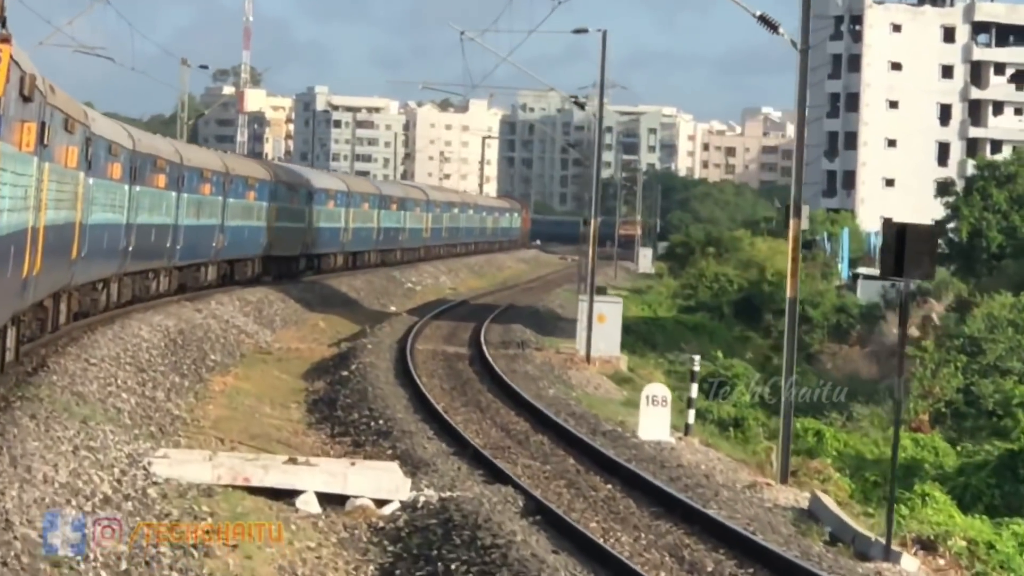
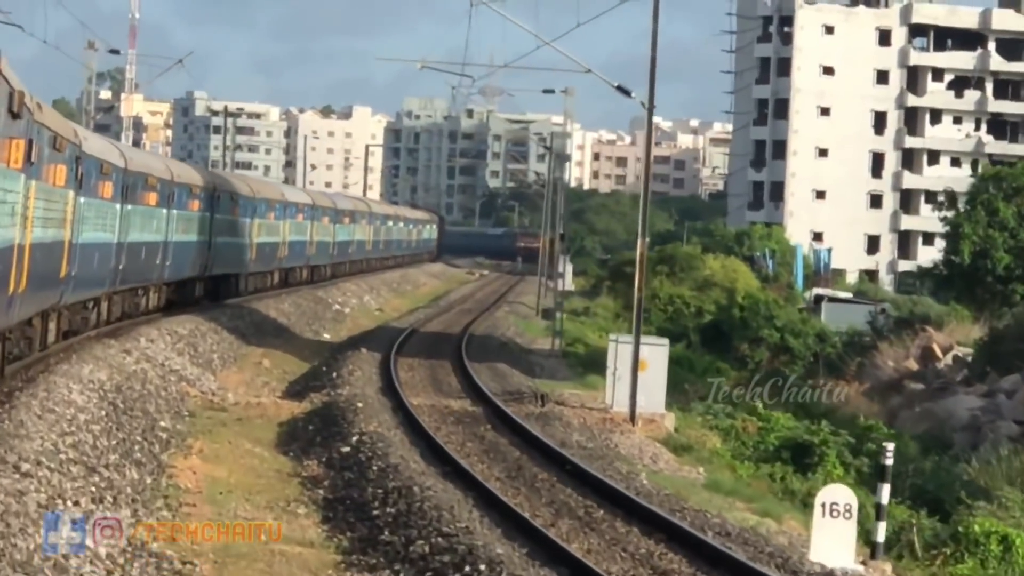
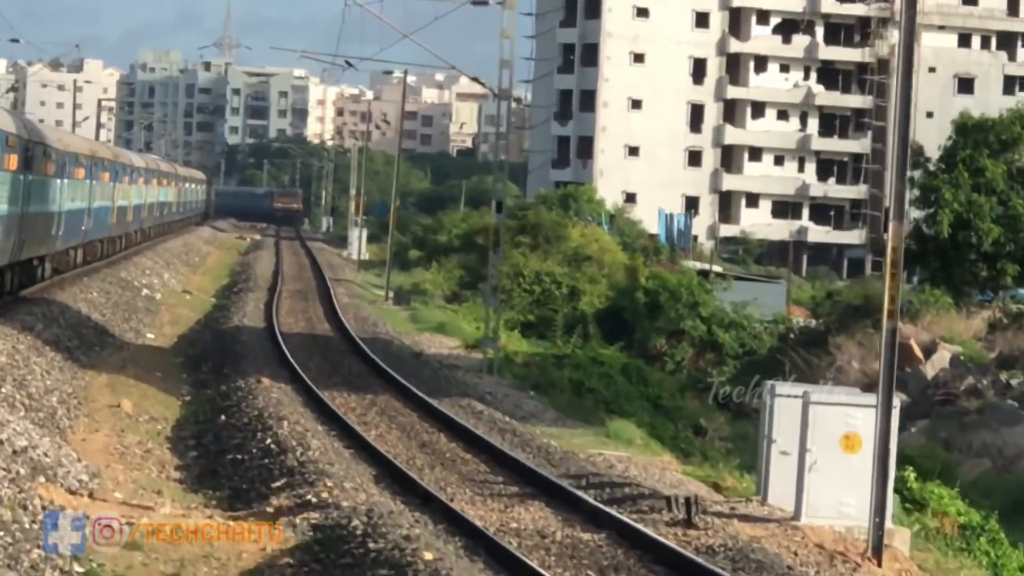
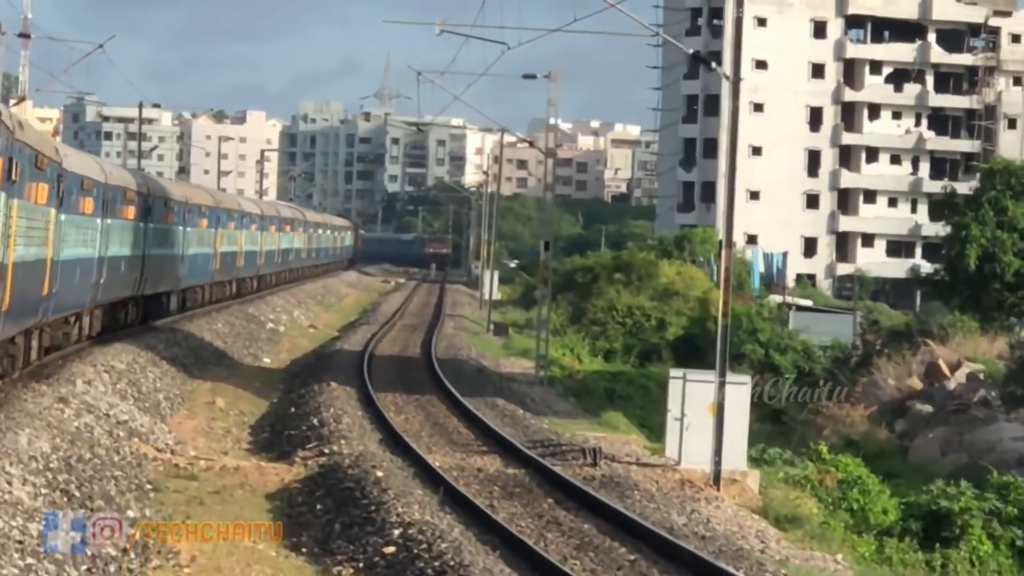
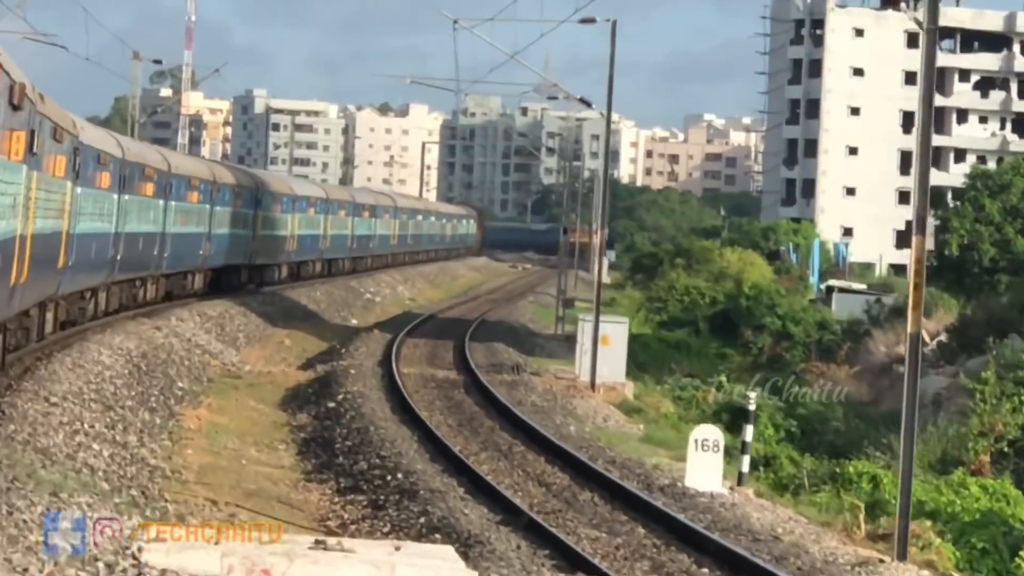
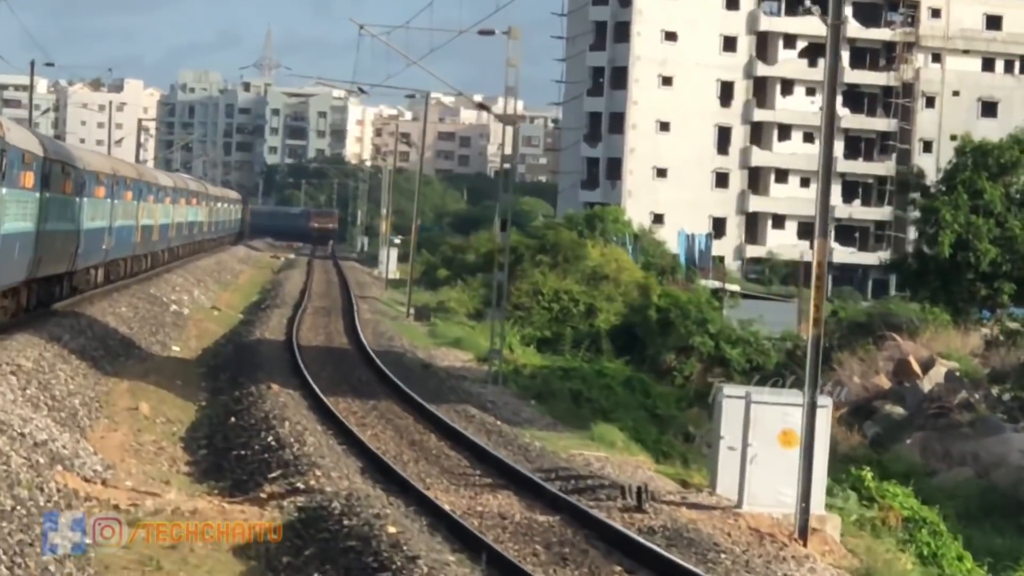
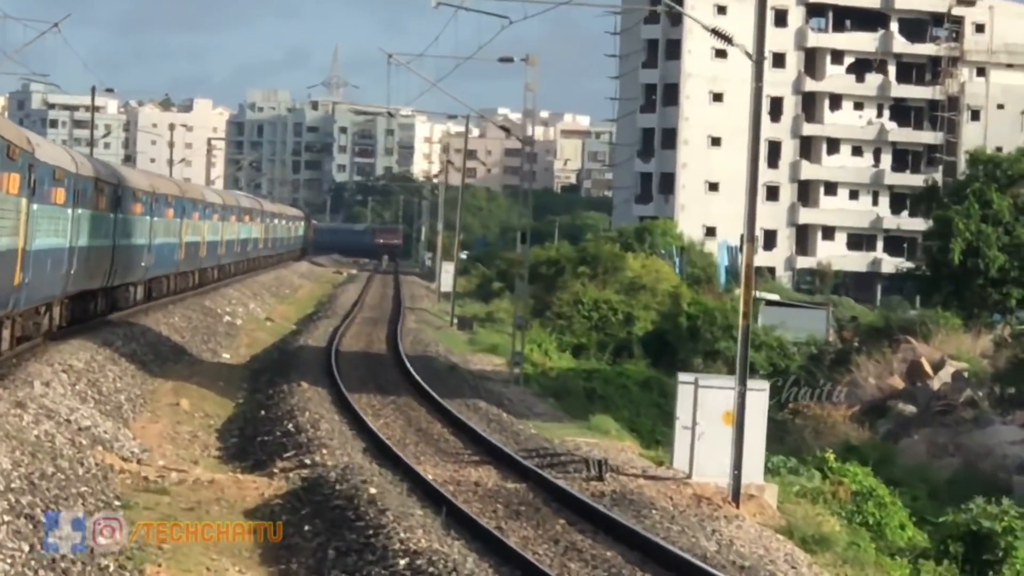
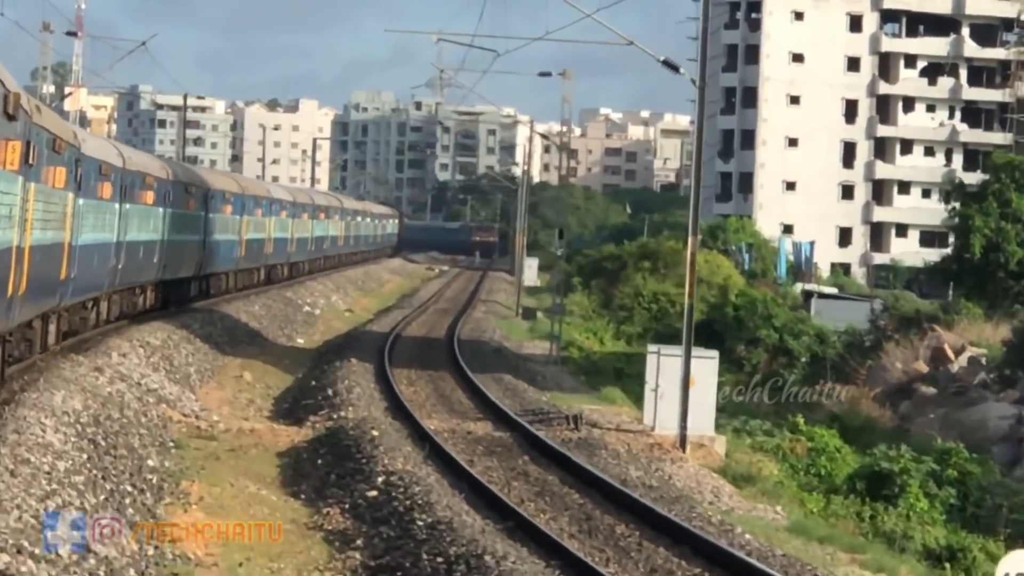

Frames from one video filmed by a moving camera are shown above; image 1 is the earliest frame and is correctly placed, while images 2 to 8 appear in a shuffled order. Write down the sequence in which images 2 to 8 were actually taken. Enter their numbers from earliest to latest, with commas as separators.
5, 2, 8, 4, 7, 6, 3
